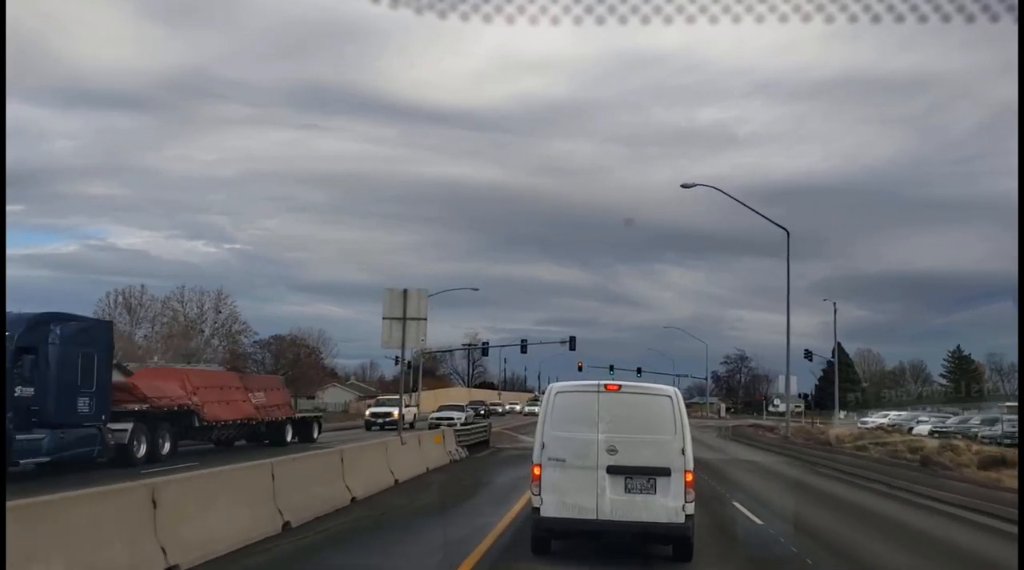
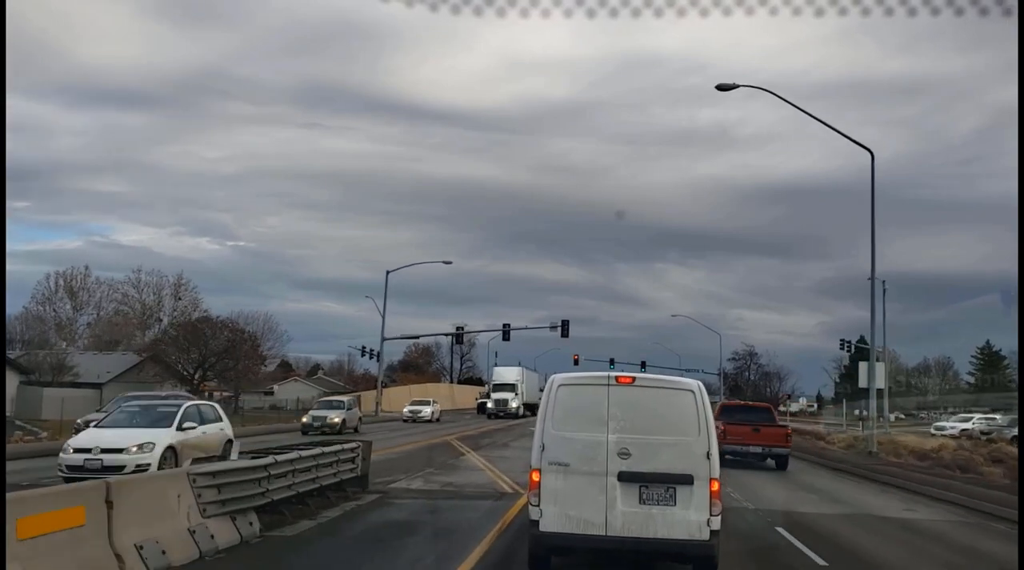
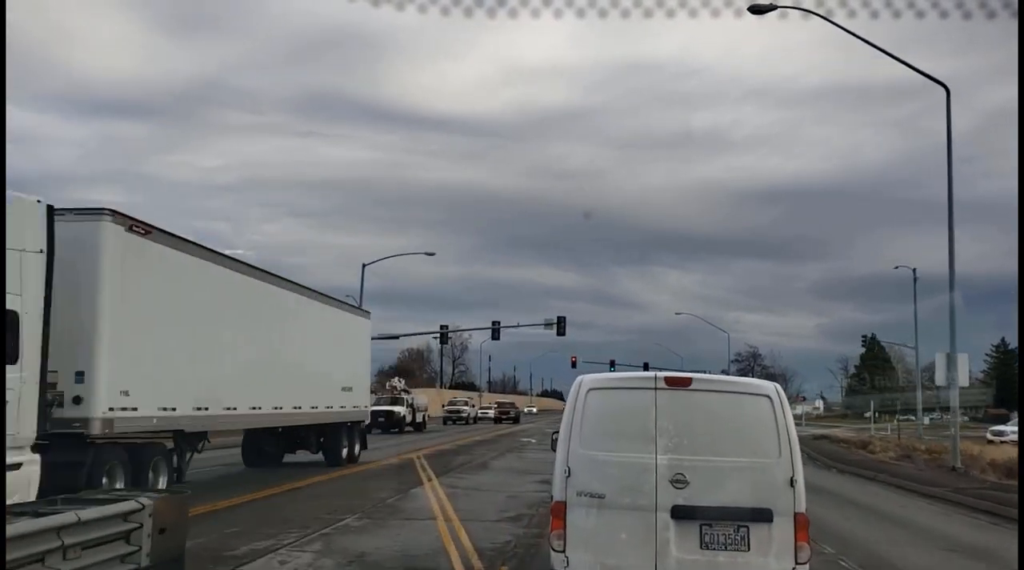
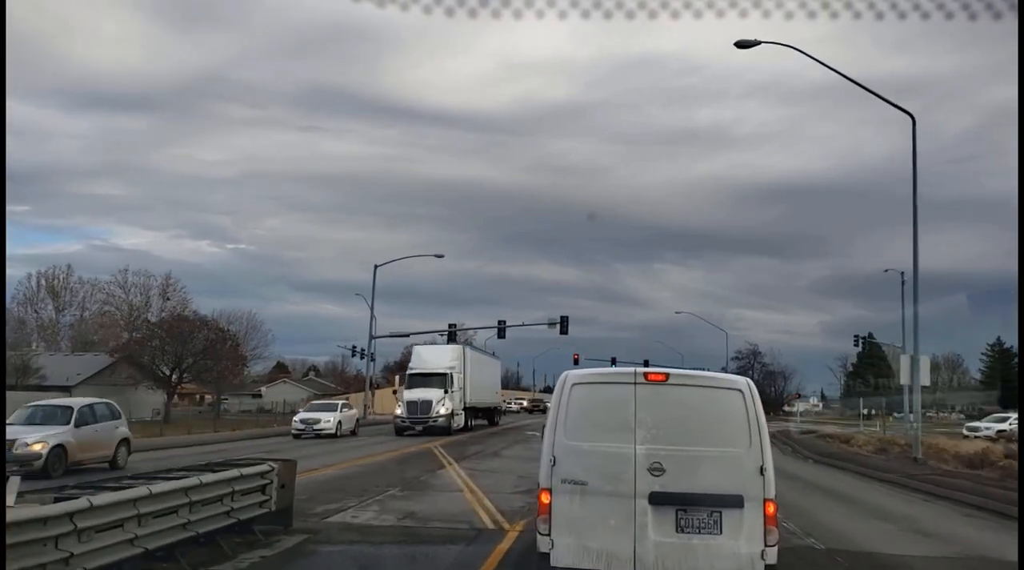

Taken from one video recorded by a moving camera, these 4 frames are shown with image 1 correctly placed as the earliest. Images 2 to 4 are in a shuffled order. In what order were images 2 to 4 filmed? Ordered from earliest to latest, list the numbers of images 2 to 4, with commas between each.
2, 4, 3
